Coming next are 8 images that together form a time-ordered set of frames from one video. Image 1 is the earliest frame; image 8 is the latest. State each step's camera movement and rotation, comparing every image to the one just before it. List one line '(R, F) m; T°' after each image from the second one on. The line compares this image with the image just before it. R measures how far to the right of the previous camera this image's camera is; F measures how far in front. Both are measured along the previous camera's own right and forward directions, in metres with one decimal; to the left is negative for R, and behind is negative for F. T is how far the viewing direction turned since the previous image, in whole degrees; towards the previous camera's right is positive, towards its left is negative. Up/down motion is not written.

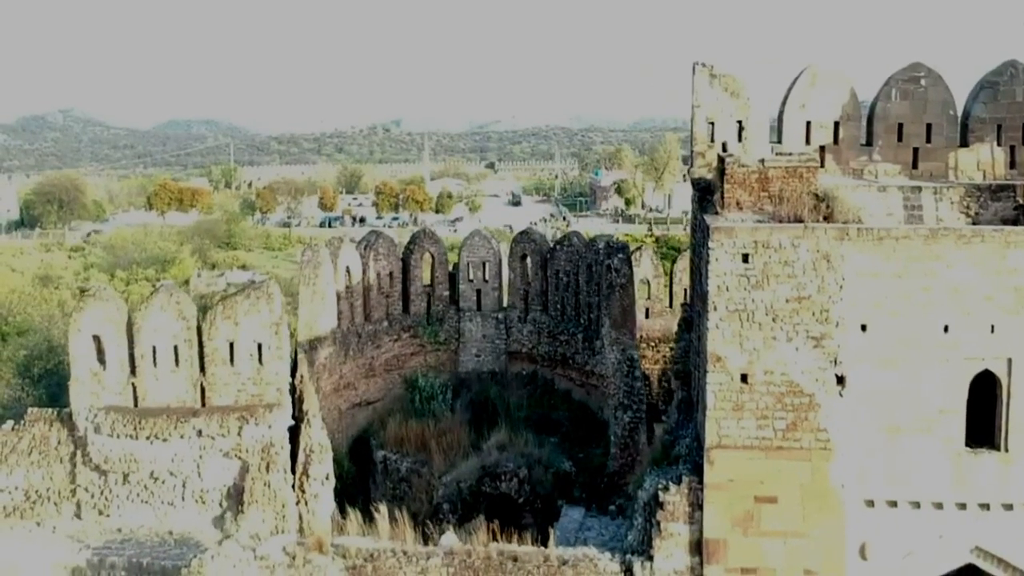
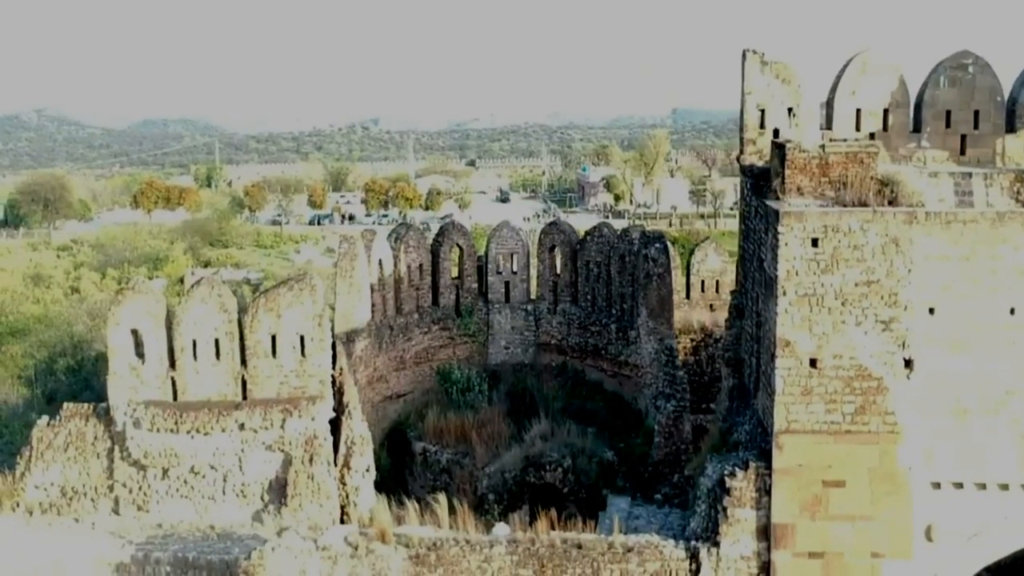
(-0.6, 0.0) m; +1°
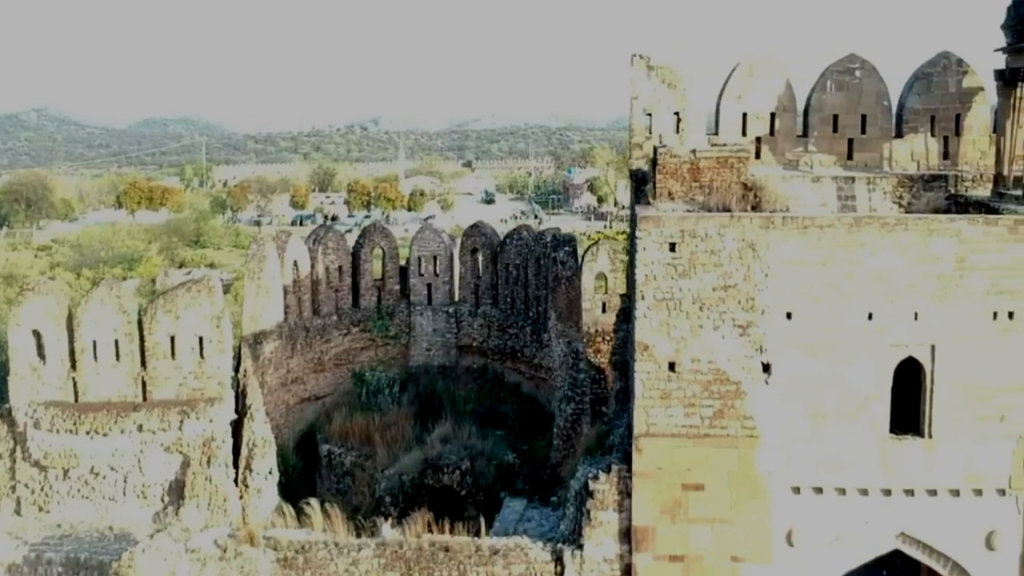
(+0.9, 0.0) m; 0°
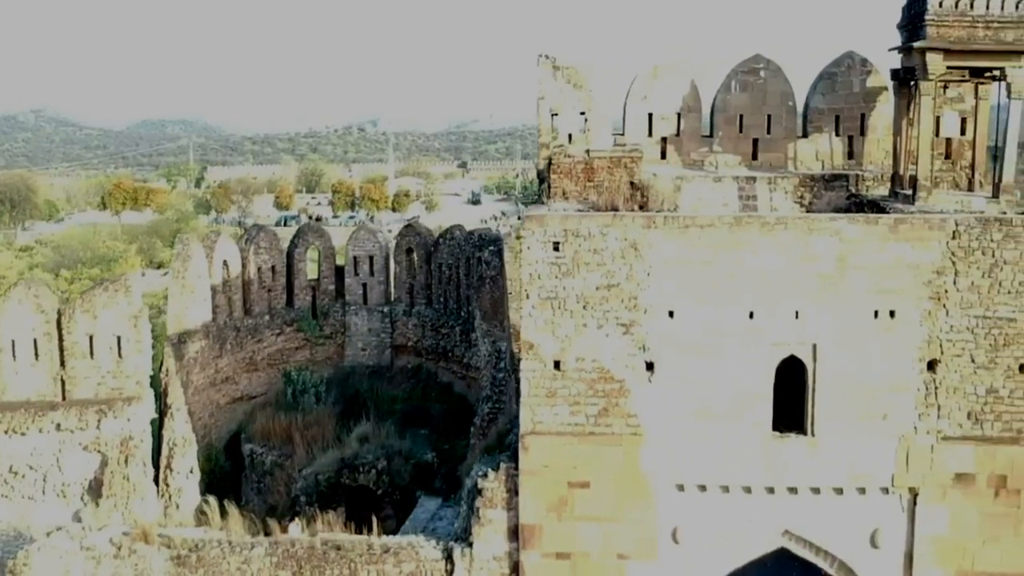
(+0.7, 0.0) m; 0°
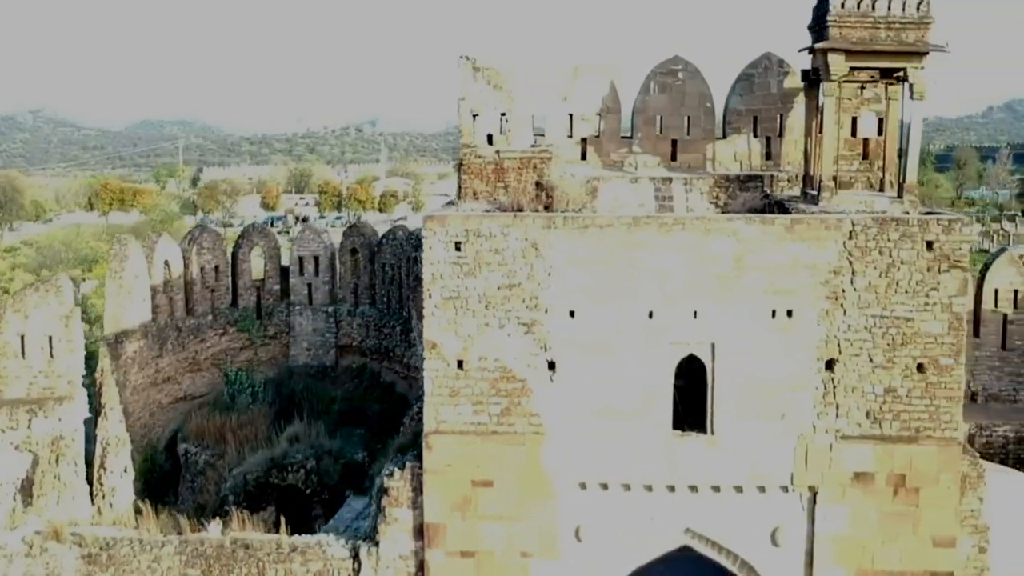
(+0.6, 0.0) m; 0°
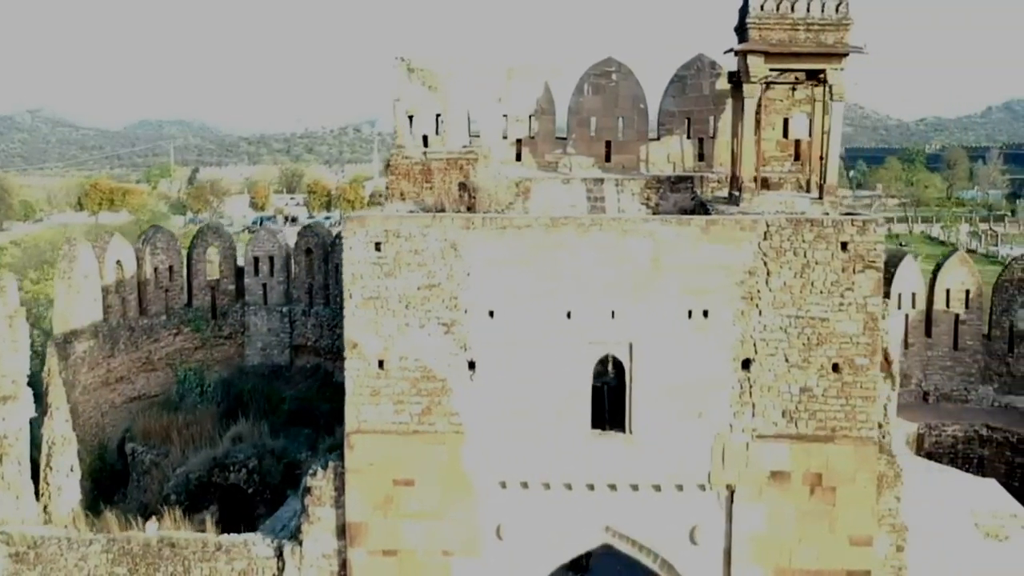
(+0.5, 0.0) m; 0°
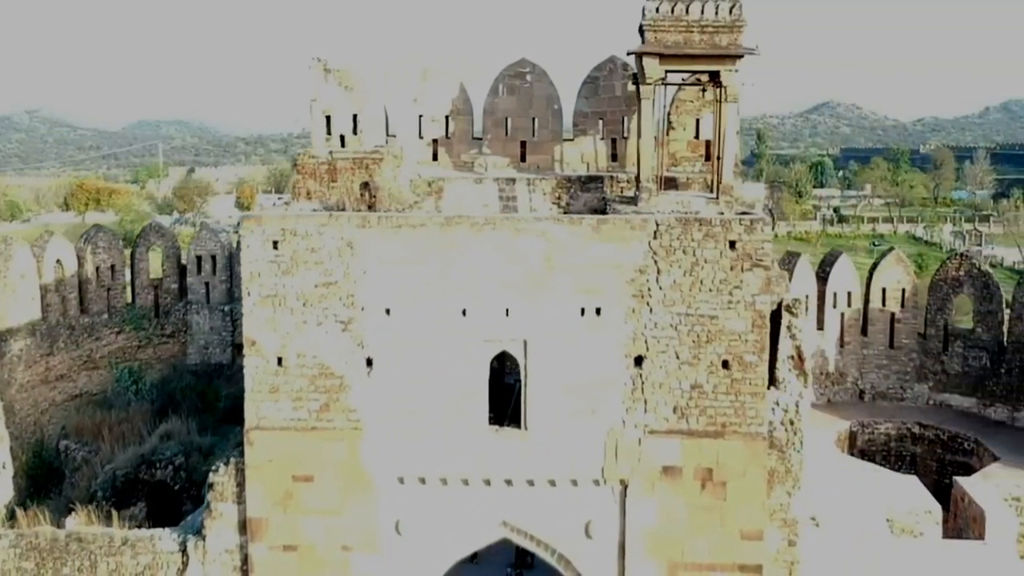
(+0.7, -0.1) m; 0°
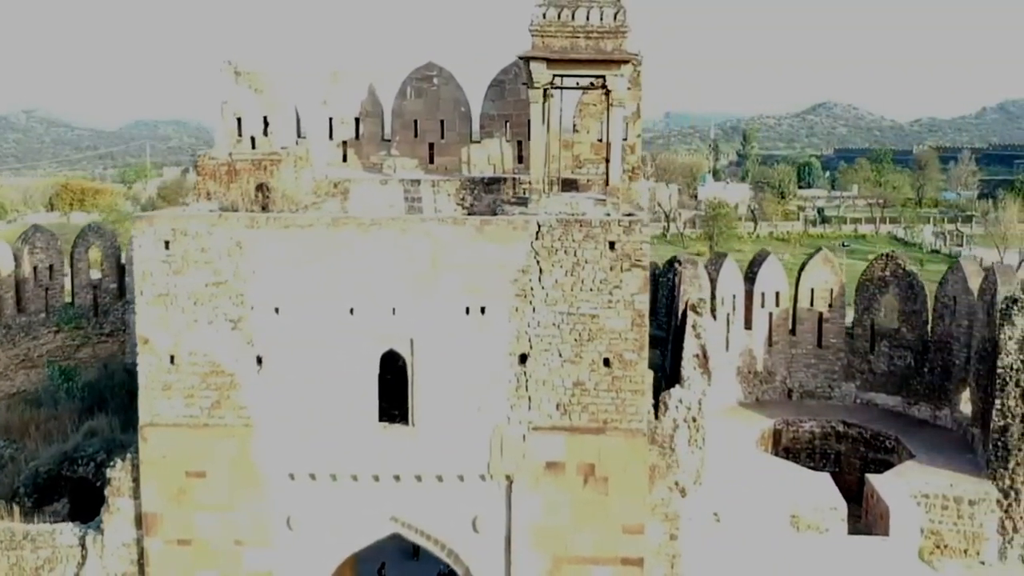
(+0.8, -0.1) m; 0°
